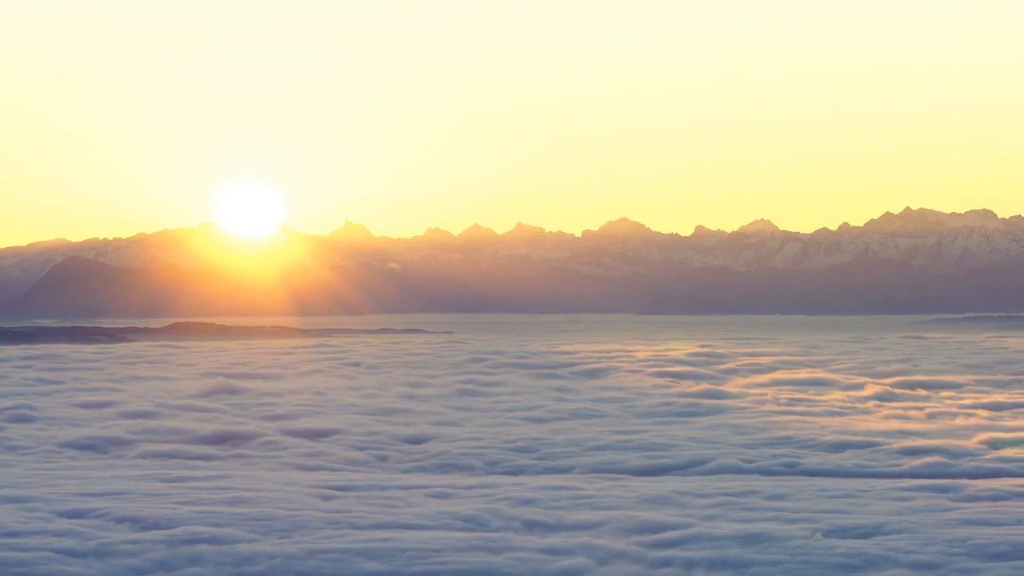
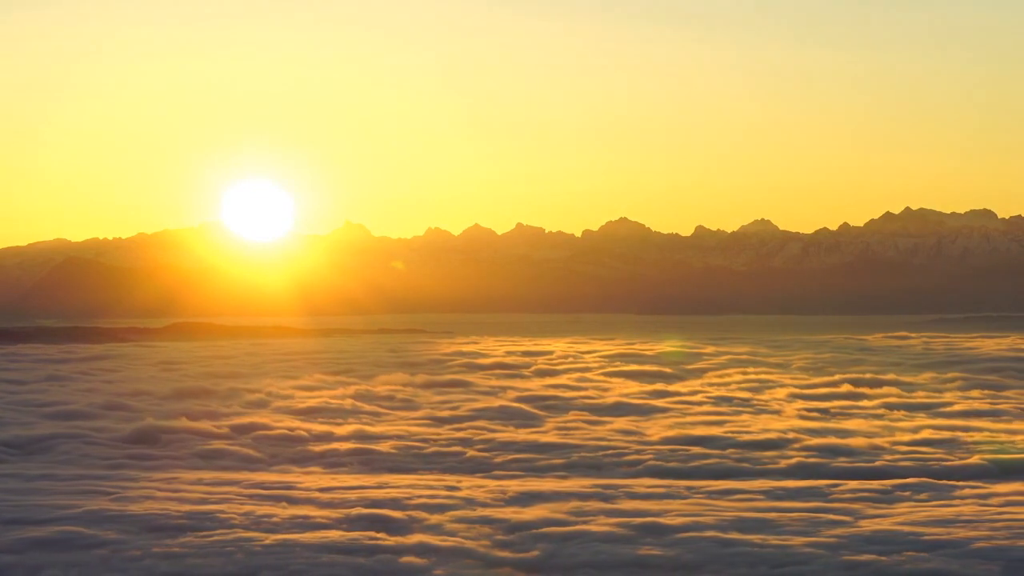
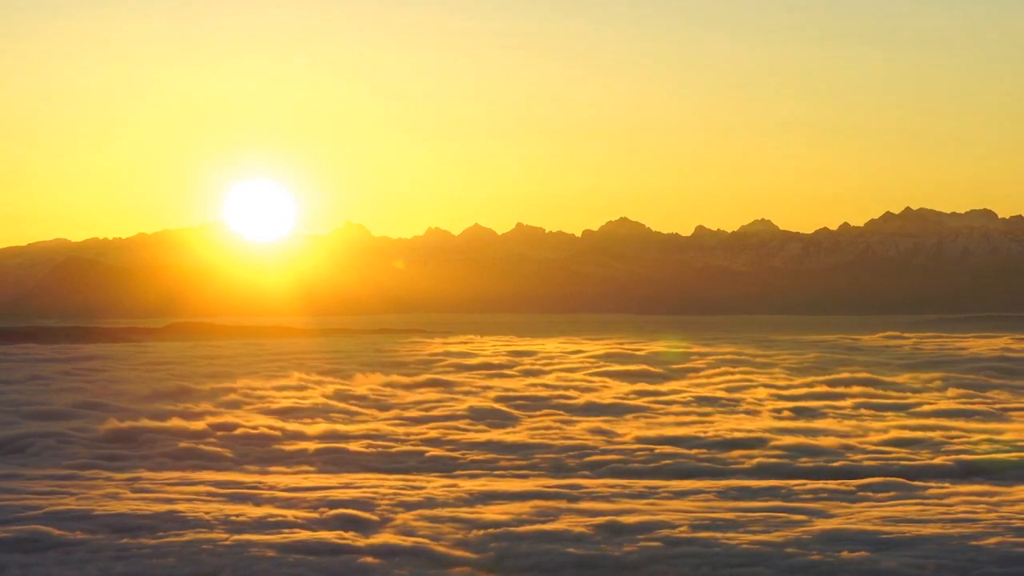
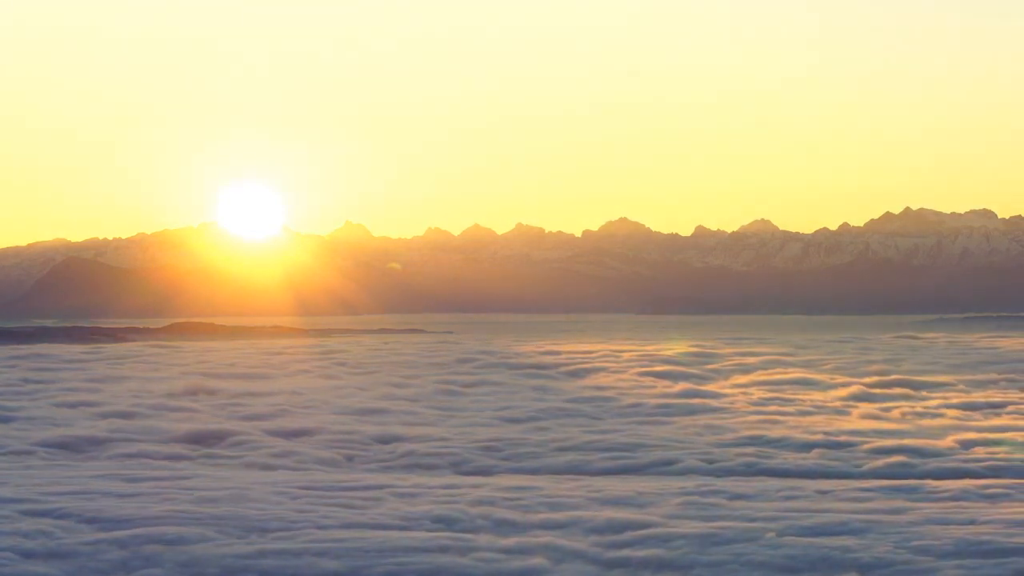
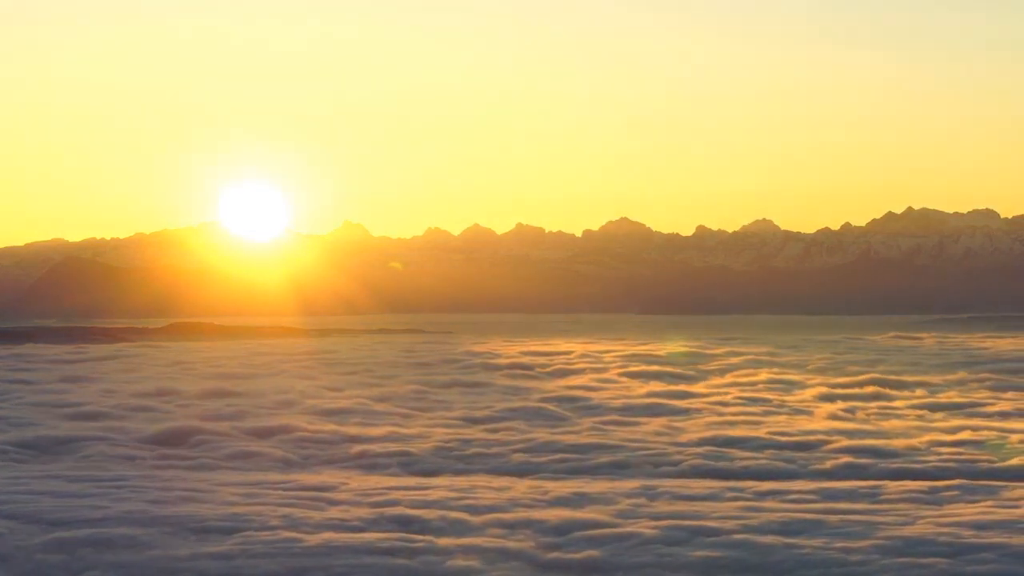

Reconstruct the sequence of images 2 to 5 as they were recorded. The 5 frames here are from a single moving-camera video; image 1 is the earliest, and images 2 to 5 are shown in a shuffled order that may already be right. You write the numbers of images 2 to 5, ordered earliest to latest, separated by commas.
4, 5, 2, 3
